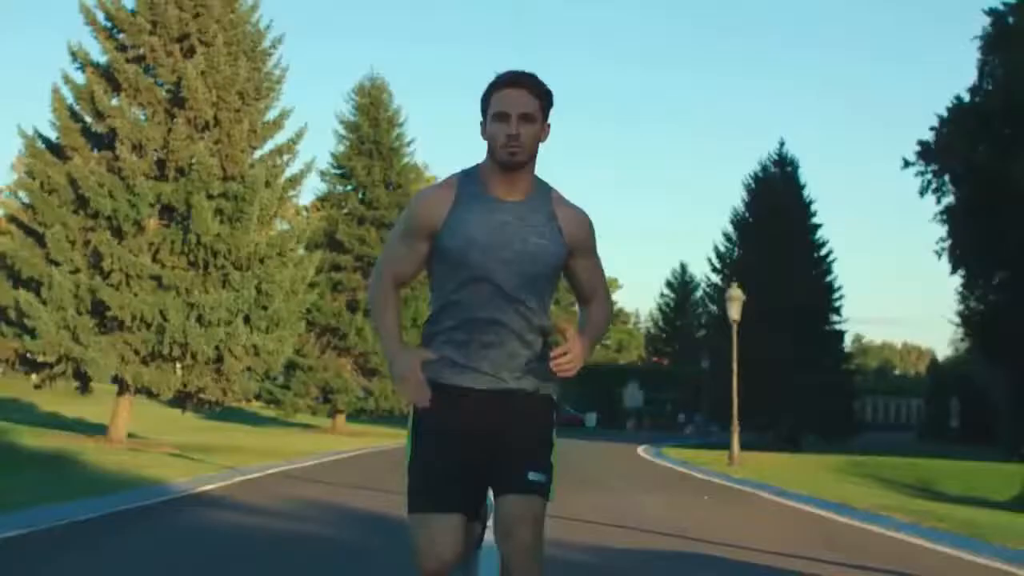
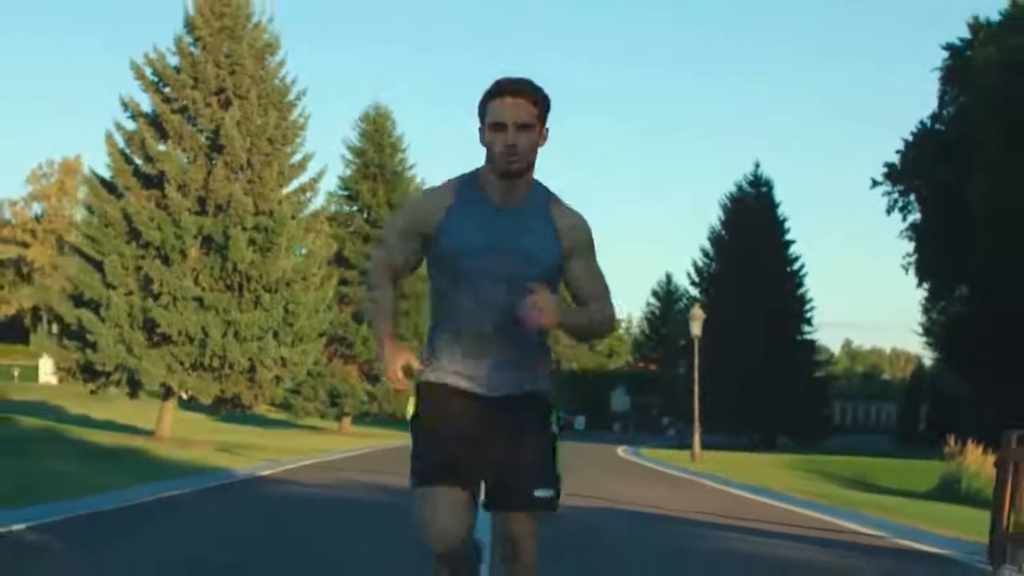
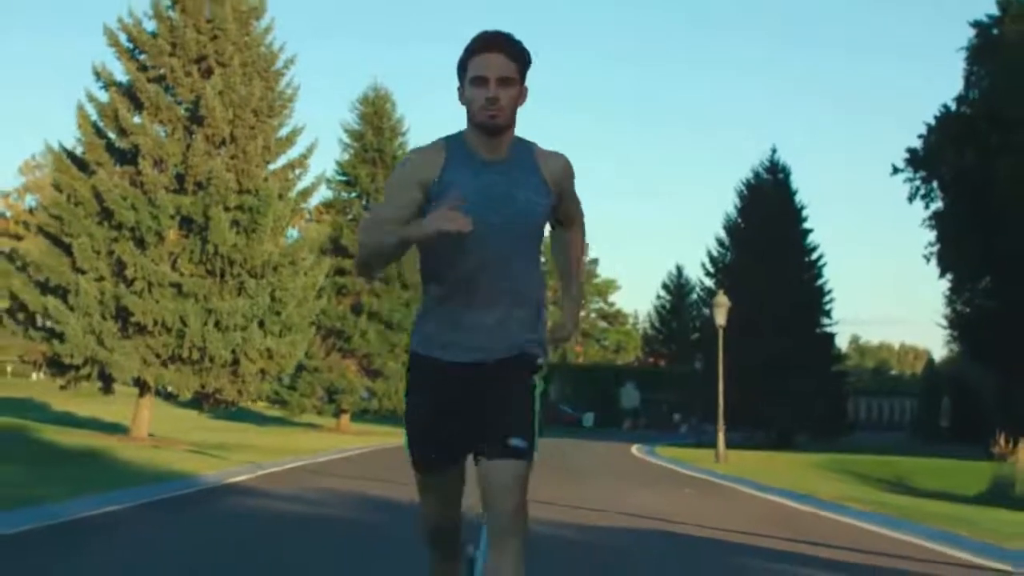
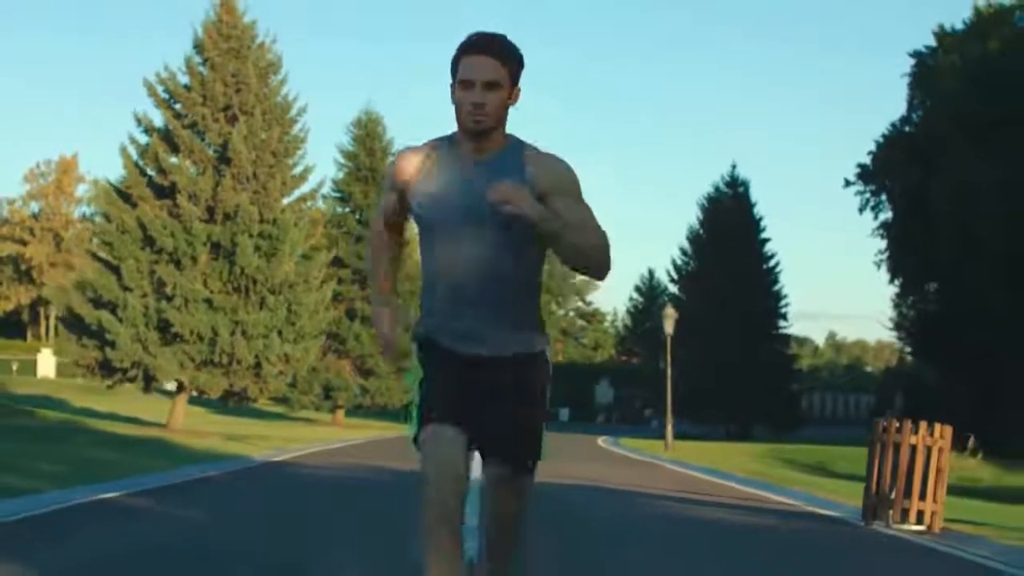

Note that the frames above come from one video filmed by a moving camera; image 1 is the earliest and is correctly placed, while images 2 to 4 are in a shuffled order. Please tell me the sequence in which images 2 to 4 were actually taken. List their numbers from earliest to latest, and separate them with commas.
3, 2, 4
